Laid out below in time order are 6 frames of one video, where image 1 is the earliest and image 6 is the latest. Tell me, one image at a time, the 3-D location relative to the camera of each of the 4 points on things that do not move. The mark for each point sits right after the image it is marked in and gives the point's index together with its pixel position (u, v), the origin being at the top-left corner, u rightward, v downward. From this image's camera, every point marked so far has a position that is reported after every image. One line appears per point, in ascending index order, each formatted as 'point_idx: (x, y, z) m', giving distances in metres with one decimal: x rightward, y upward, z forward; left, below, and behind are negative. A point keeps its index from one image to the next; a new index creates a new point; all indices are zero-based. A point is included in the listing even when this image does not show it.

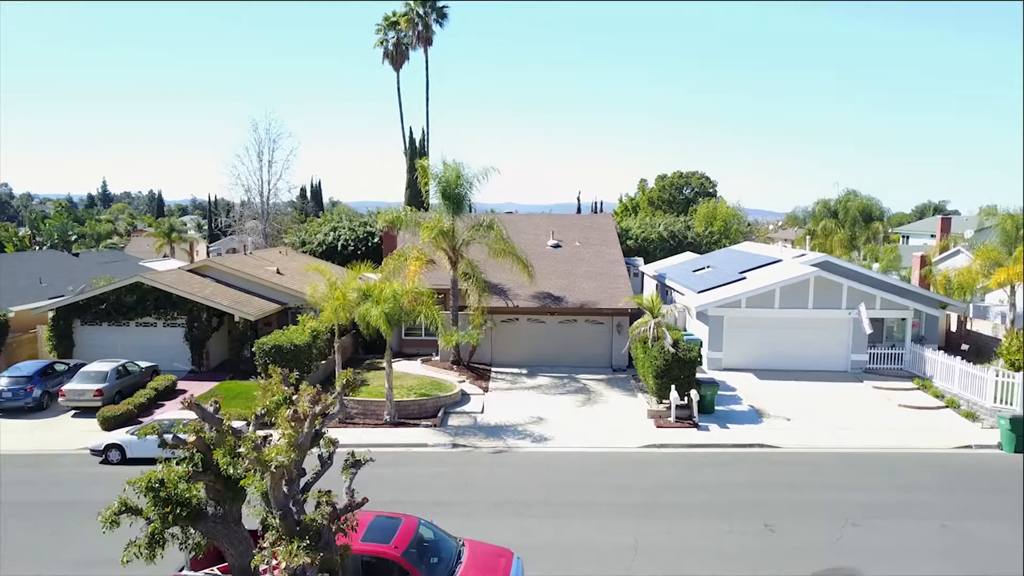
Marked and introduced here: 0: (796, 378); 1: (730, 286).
0: (+7.0, -2.2, +17.3) m
1: (+5.9, 0.0, +18.8) m
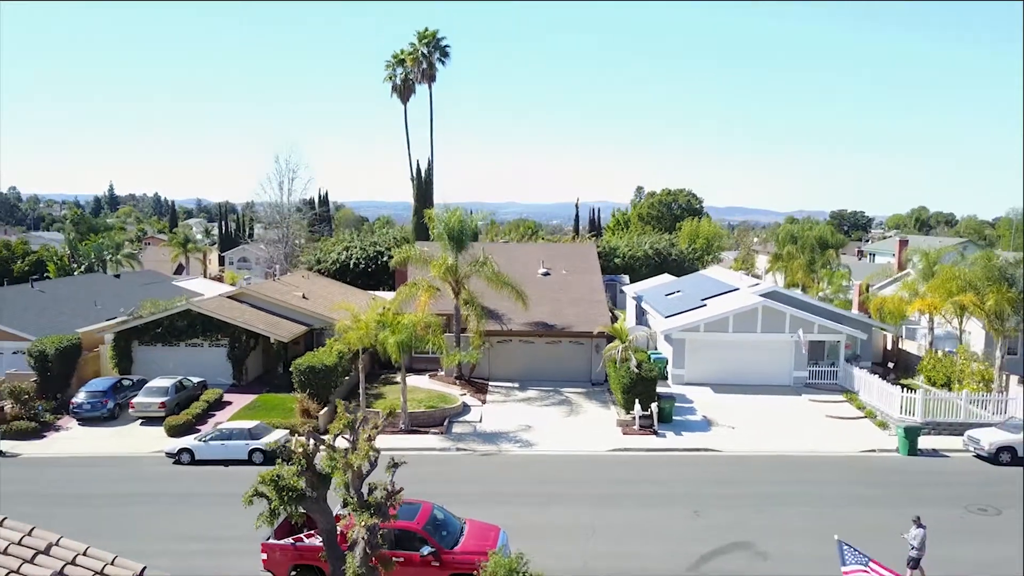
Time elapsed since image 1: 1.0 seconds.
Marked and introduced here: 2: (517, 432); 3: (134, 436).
0: (+6.8, -3.0, +20.5) m
1: (+5.7, -0.8, +21.9) m
2: (+0.1, -3.7, +17.9) m
3: (-9.8, -3.8, +18.1) m
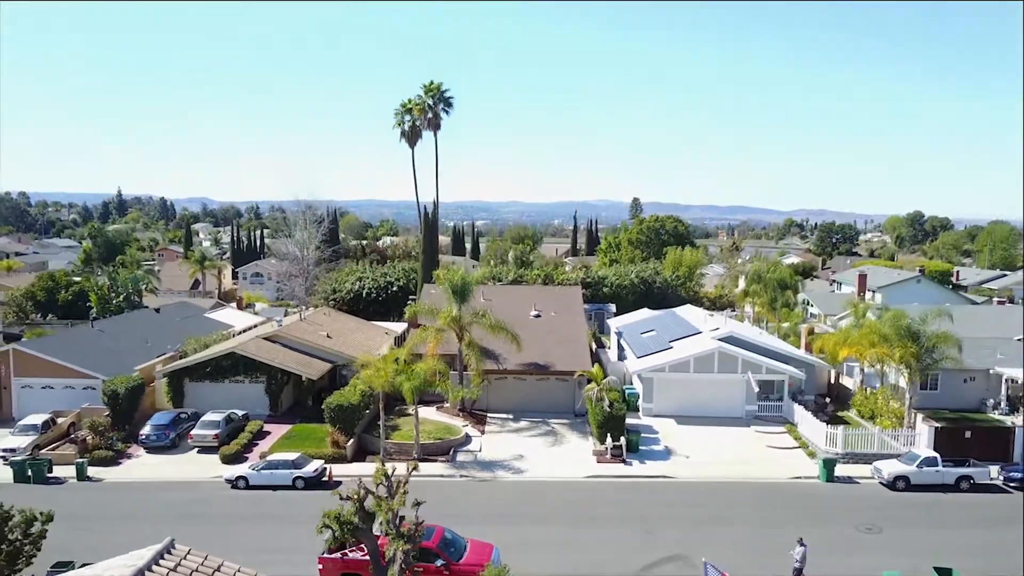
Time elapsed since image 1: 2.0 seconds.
0: (+6.7, -4.7, +24.3) m
1: (+5.5, -2.4, +25.7) m
2: (-0.1, -5.4, +21.7) m
3: (-10.0, -5.5, +22.0) m
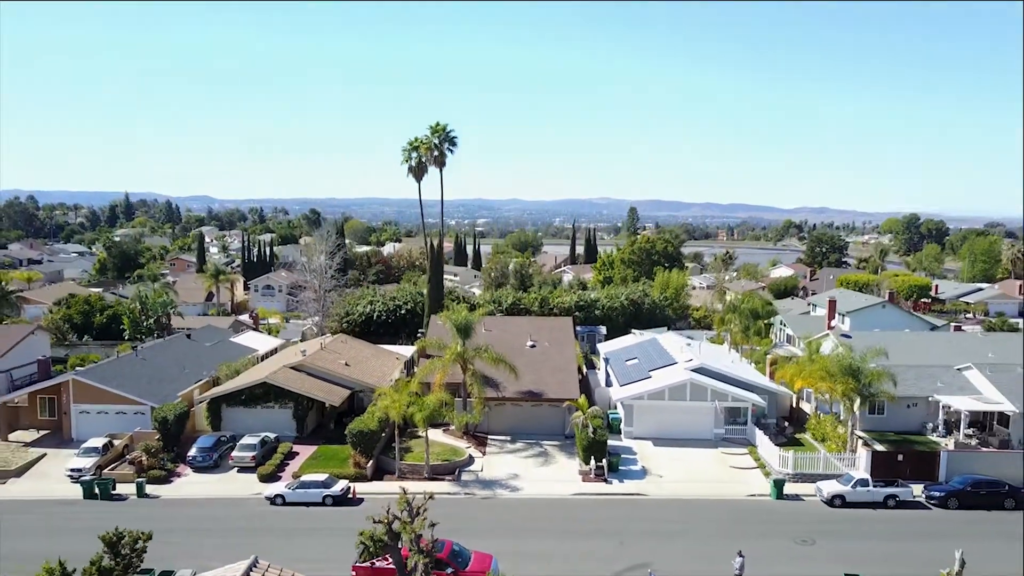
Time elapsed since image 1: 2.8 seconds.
0: (+6.6, -6.2, +27.8) m
1: (+5.4, -4.0, +29.2) m
2: (-0.2, -6.9, +25.3) m
3: (-10.1, -7.1, +25.5) m
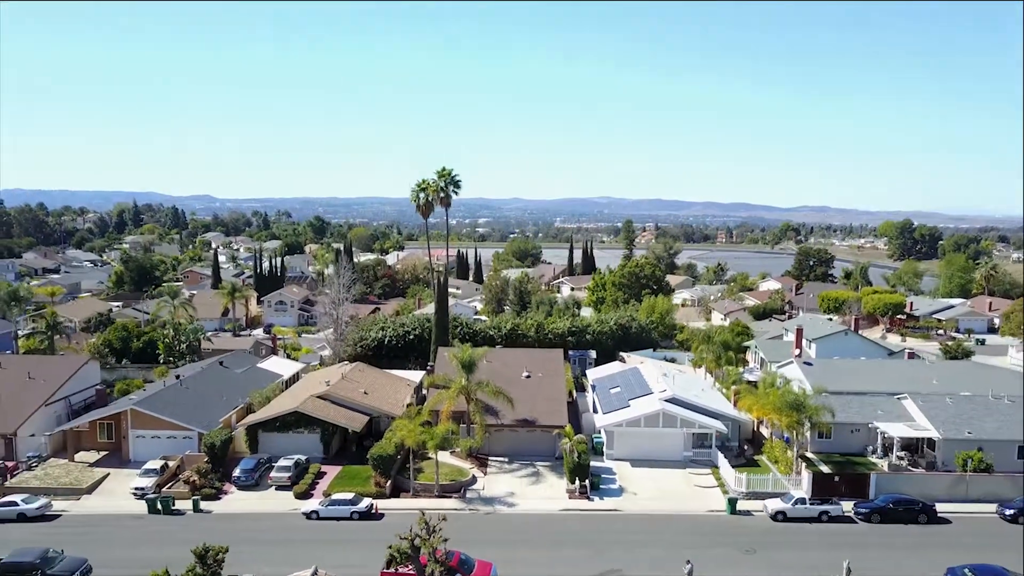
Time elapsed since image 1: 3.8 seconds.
0: (+6.4, -8.2, +32.3) m
1: (+5.3, -6.0, +33.8) m
2: (-0.3, -8.9, +29.8) m
3: (-10.2, -9.0, +30.1) m
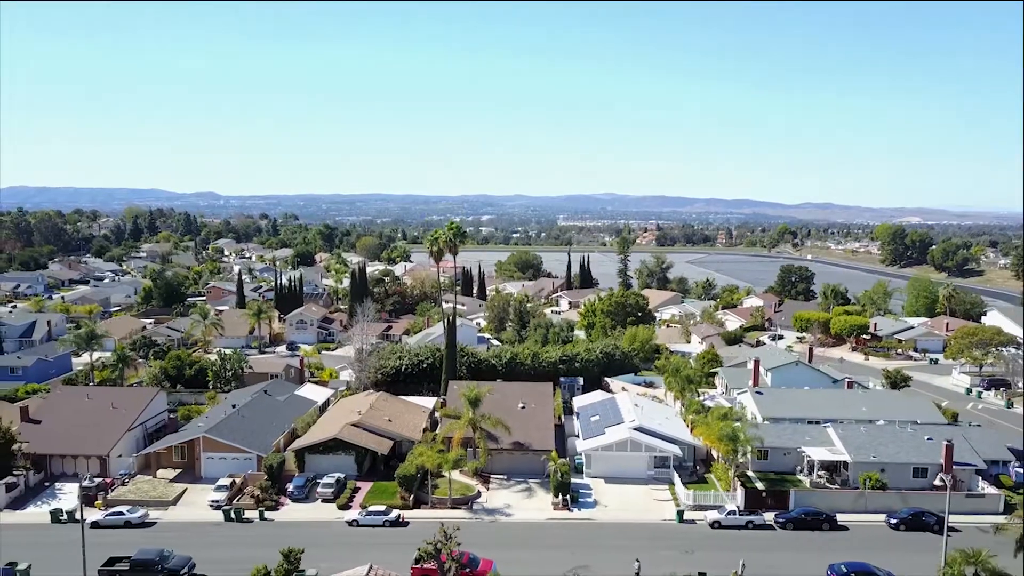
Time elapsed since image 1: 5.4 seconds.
0: (+6.3, -11.2, +40.3) m
1: (+5.1, -8.9, +41.7) m
2: (-0.5, -11.9, +37.8) m
3: (-10.4, -12.1, +38.1) m
